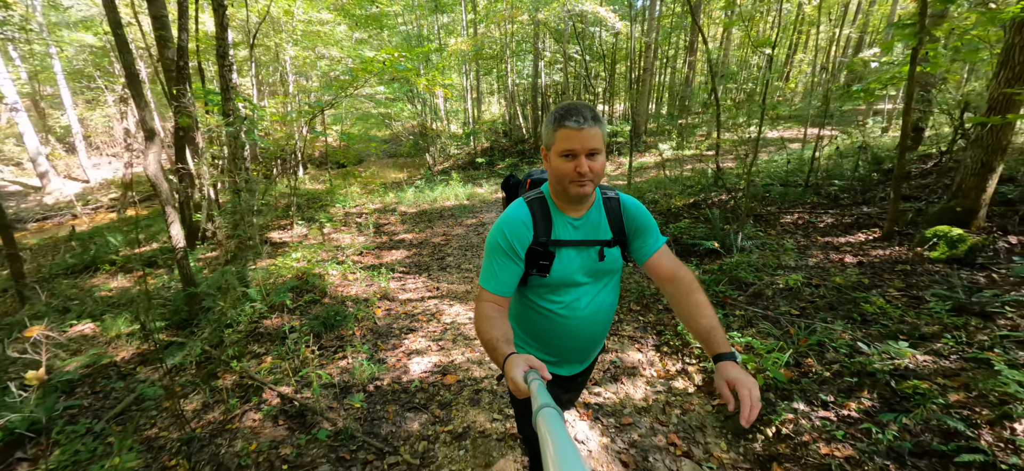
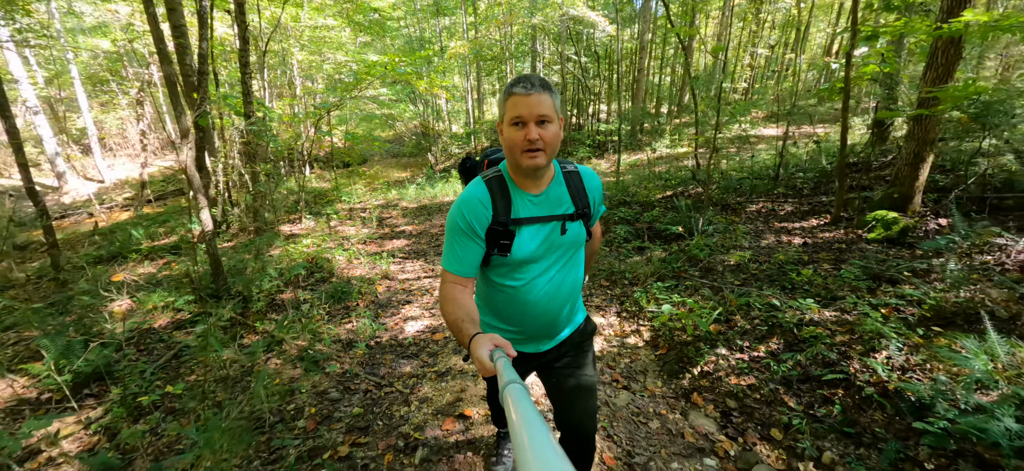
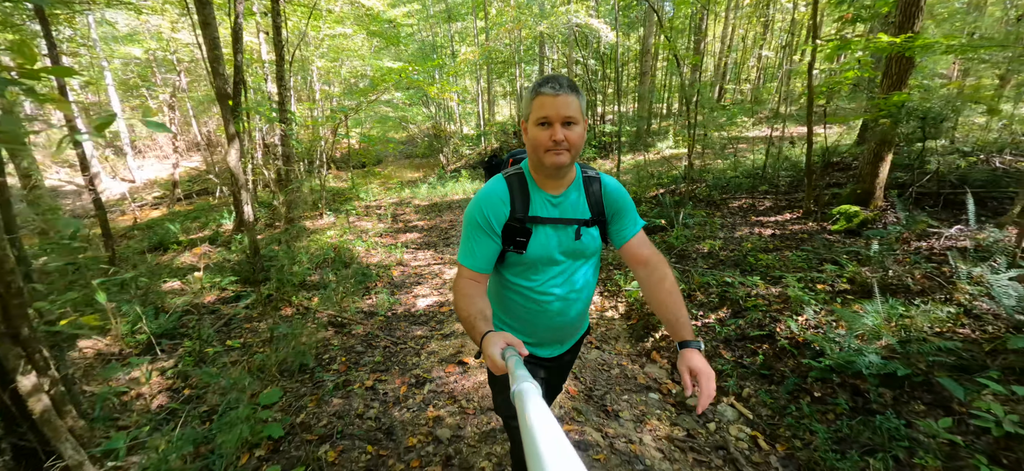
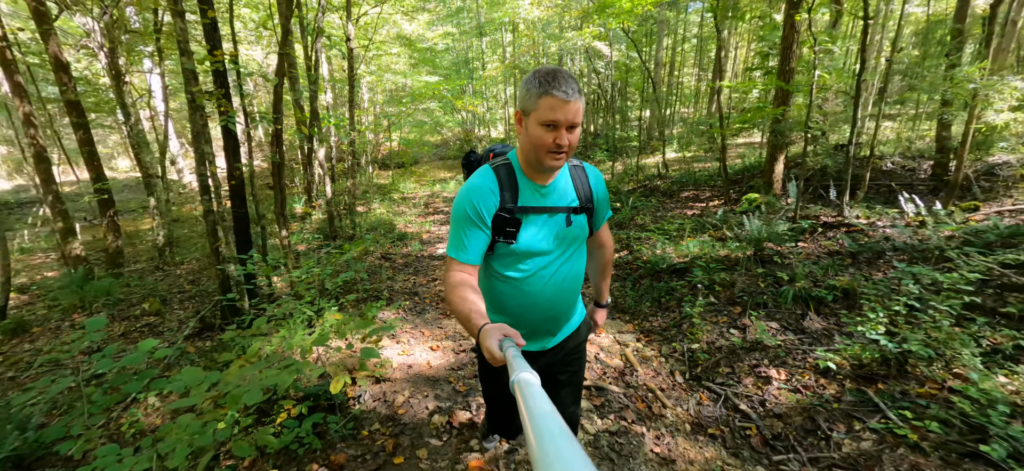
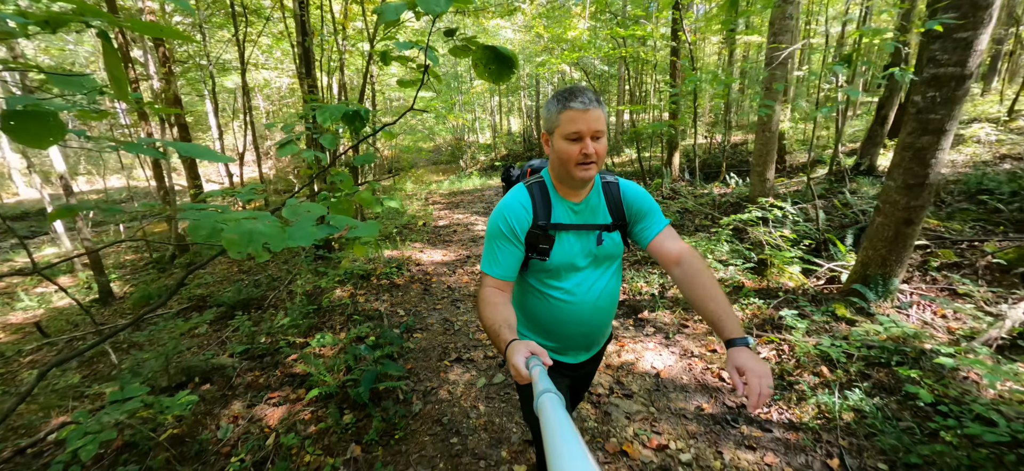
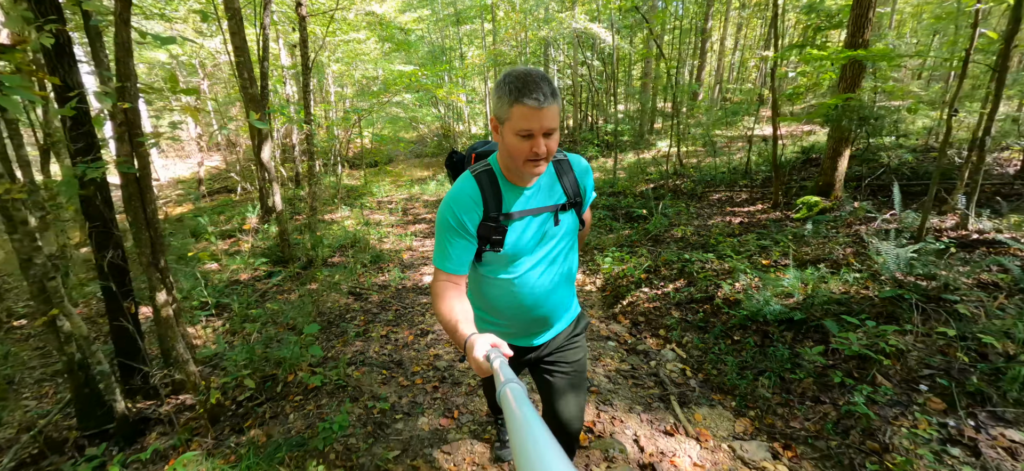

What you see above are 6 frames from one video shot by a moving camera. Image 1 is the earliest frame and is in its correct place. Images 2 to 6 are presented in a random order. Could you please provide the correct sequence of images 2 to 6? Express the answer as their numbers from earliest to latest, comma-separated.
2, 3, 6, 4, 5
